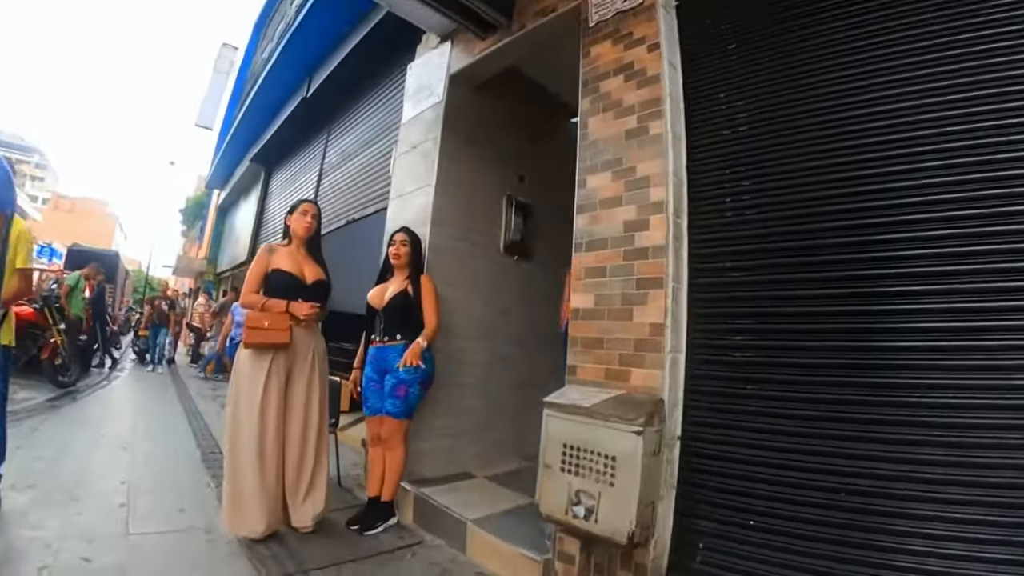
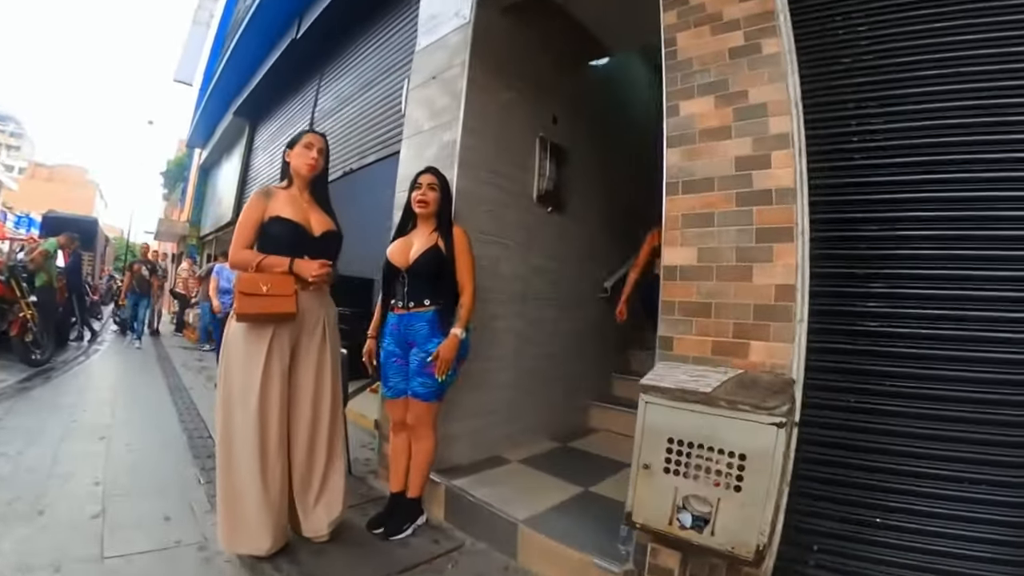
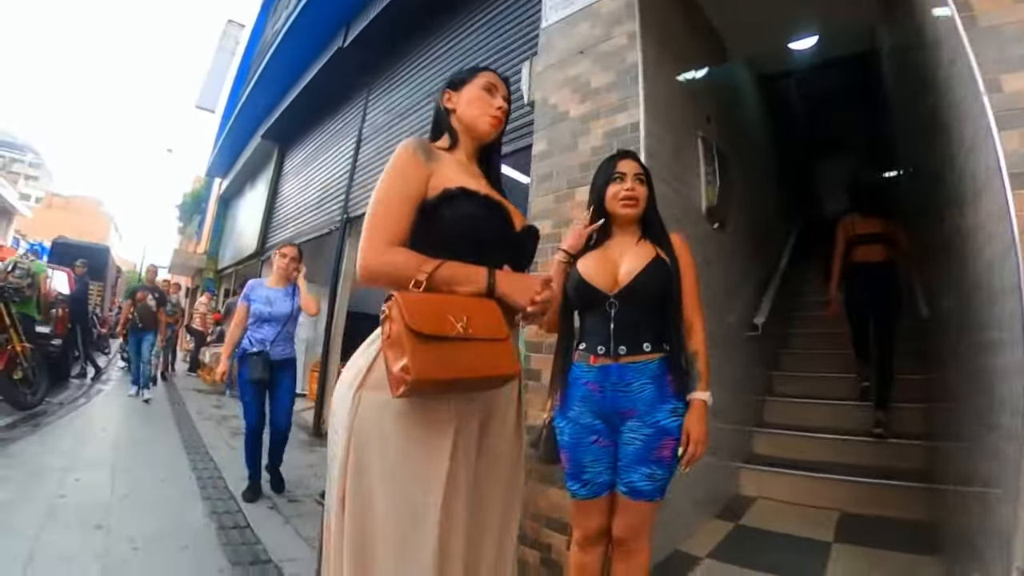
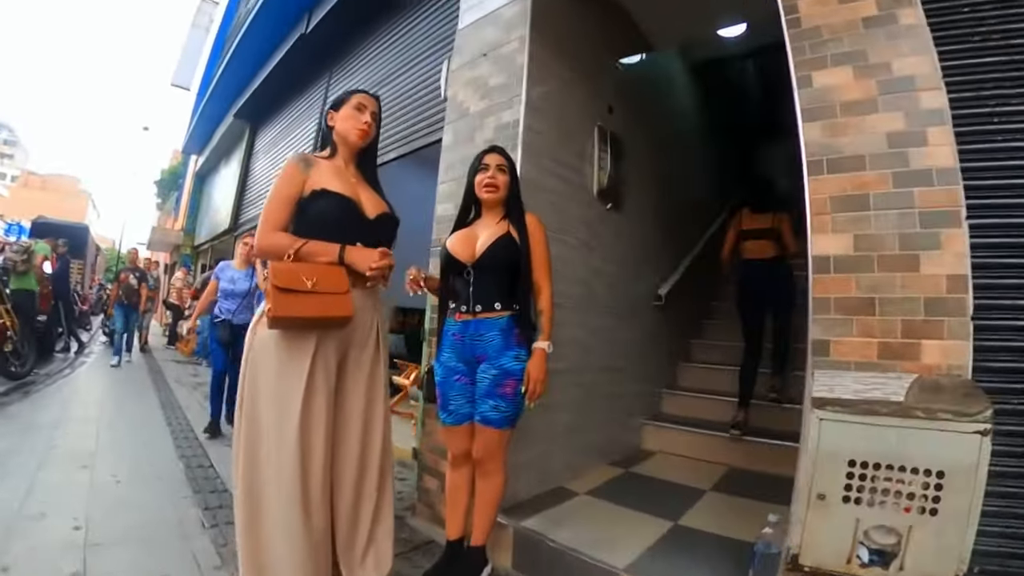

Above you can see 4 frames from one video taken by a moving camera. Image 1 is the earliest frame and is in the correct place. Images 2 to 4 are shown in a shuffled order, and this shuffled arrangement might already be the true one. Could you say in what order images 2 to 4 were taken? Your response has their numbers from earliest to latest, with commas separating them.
2, 4, 3
